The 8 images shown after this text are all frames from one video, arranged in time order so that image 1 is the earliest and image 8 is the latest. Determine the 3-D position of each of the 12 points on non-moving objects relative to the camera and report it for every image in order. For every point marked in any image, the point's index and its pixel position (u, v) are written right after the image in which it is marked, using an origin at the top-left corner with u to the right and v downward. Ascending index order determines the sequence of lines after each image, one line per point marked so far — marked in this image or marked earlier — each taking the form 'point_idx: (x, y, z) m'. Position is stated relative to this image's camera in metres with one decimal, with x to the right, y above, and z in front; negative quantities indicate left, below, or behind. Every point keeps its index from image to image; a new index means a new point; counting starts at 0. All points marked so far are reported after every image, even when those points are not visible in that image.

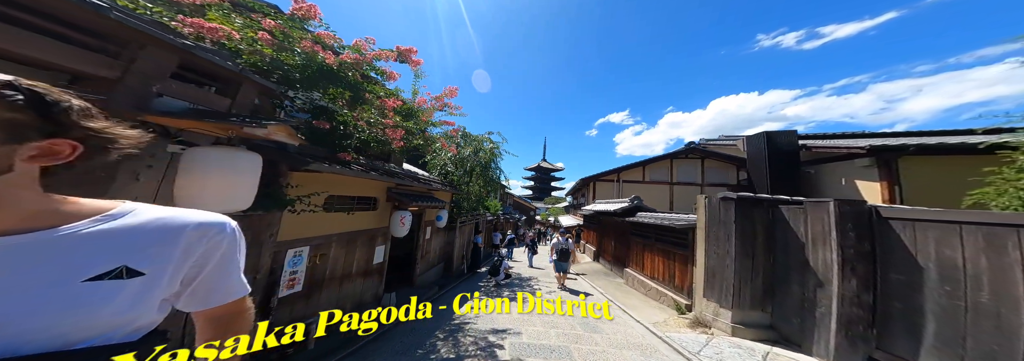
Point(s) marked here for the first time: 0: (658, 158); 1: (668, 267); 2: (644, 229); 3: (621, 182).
0: (+11.6, +1.7, +18.5) m
1: (+4.7, -2.6, +7.1) m
2: (+5.0, -1.9, +9.0) m
3: (+8.9, -0.2, +19.2) m
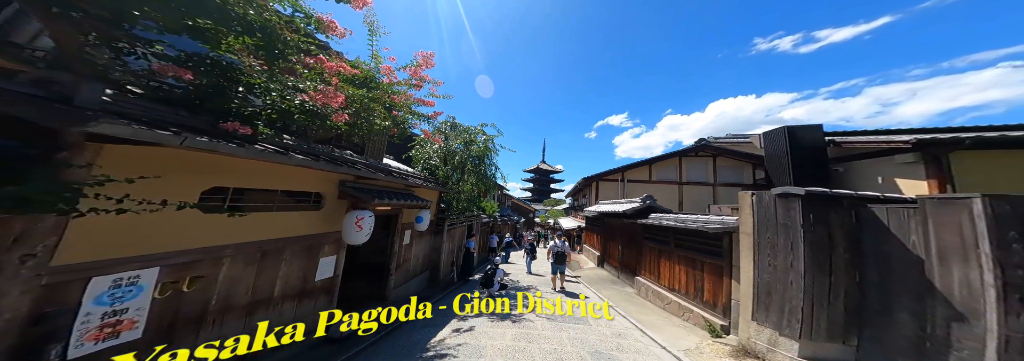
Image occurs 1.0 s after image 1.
0: (+11.6, +1.8, +17.4) m
1: (+4.6, -2.4, +5.9) m
2: (+4.9, -1.7, +7.8) m
3: (+8.8, -0.1, +18.0) m
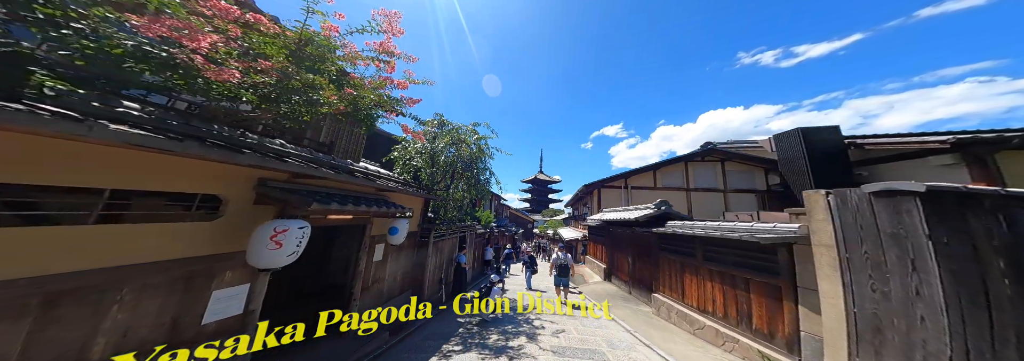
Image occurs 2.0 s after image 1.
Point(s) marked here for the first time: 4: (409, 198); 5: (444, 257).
0: (+11.3, +1.4, +16.4) m
1: (+4.5, -2.4, +4.8) m
2: (+4.8, -1.8, +6.7) m
3: (+8.6, -0.6, +17.0) m
4: (-2.7, -0.5, +6.2) m
5: (-2.4, -2.7, +8.1) m
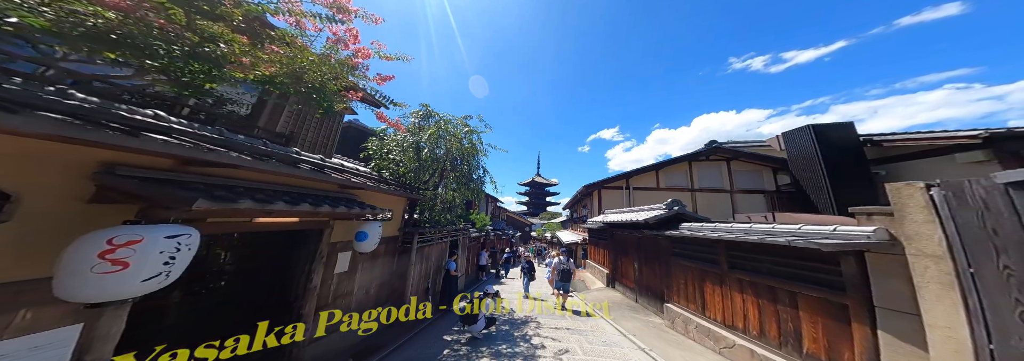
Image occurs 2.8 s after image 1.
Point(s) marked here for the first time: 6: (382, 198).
0: (+11.1, +1.3, +15.7) m
1: (+4.4, -2.3, +4.0) m
2: (+4.7, -1.7, +5.9) m
3: (+8.4, -0.6, +16.2) m
4: (-2.9, -0.4, +5.4) m
5: (-2.5, -2.6, +7.3) m
6: (-2.8, -0.4, +5.1) m
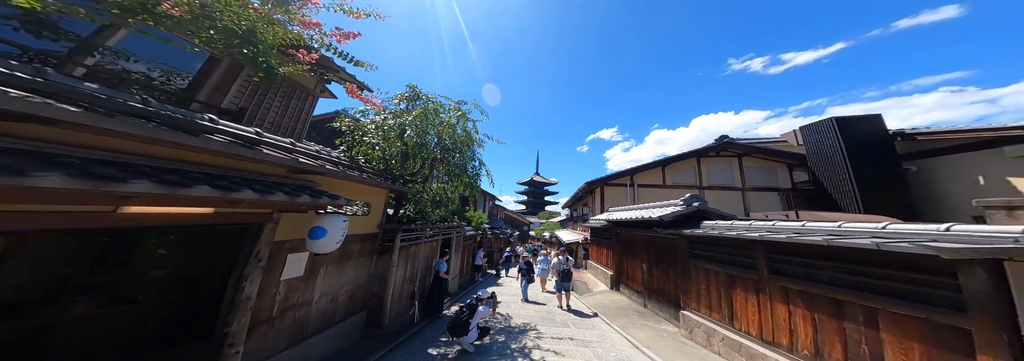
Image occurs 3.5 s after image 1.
0: (+11.1, +1.6, +14.9) m
1: (+4.4, -2.1, +3.2) m
2: (+4.7, -1.5, +5.1) m
3: (+8.3, -0.3, +15.4) m
4: (-2.9, -0.2, +4.5) m
5: (-2.6, -2.4, +6.4) m
6: (-2.9, -0.1, +4.3) m
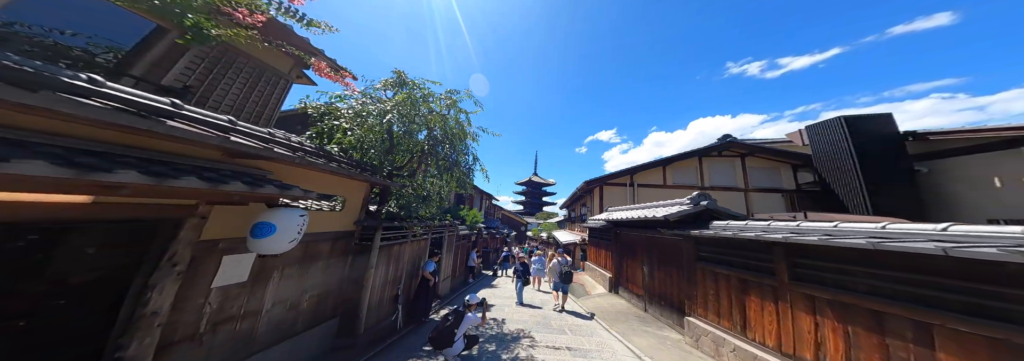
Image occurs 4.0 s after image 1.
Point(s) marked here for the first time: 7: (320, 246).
0: (+10.9, +1.6, +14.5) m
1: (+4.2, -2.0, +2.7) m
2: (+4.5, -1.4, +4.6) m
3: (+8.1, -0.3, +15.0) m
4: (-3.0, 0.0, +4.1) m
5: (-2.8, -2.2, +5.9) m
6: (-3.0, 0.0, +3.8) m
7: (-3.0, -1.0, +3.6) m
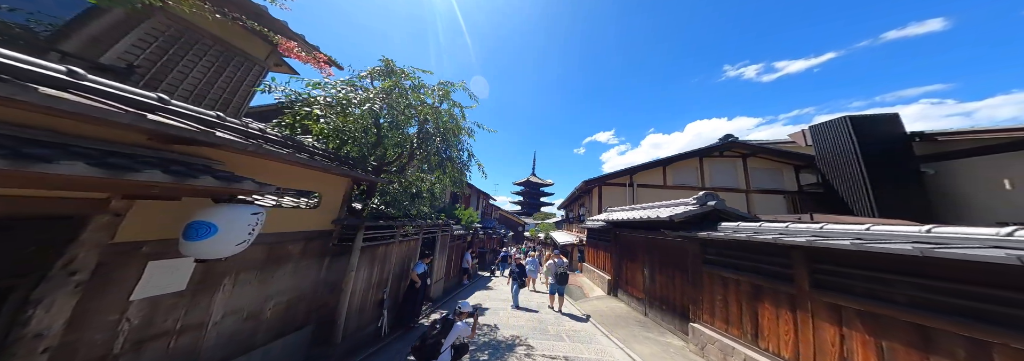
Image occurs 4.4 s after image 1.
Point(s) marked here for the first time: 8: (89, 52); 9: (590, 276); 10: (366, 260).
0: (+10.7, +1.5, +14.2) m
1: (+4.1, -2.0, +2.4) m
2: (+4.4, -1.4, +4.3) m
3: (+7.9, -0.3, +14.7) m
4: (-3.1, +0.1, +3.7) m
5: (-2.9, -2.1, +5.6) m
6: (-3.1, +0.1, +3.4) m
7: (-3.1, -0.9, +3.2) m
8: (-5.4, +1.7, +3.0) m
9: (+4.9, -6.0, +14.5) m
10: (-2.9, -1.6, +4.6) m
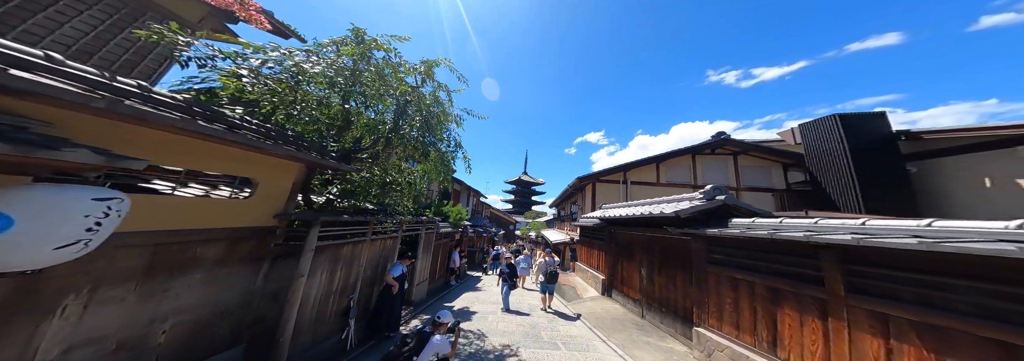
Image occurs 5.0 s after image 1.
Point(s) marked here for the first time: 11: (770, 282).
0: (+10.2, +1.7, +14.0) m
1: (+4.0, -1.8, +1.9) m
2: (+4.2, -1.2, +3.8) m
3: (+7.4, -0.1, +14.4) m
4: (-3.3, +0.3, +2.9) m
5: (-3.1, -1.9, +4.8) m
6: (-3.2, +0.3, +2.7) m
7: (-3.2, -0.7, +2.5) m
8: (-5.5, +1.9, +2.2) m
9: (+4.3, -5.7, +14.1) m
10: (-3.1, -1.4, +3.9) m
11: (+4.2, -1.7, +3.8) m
